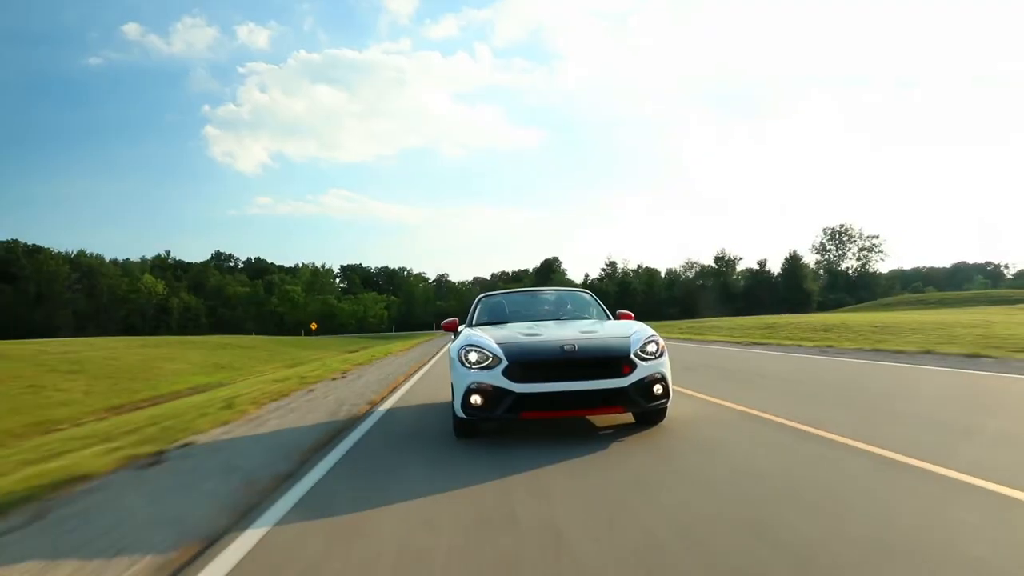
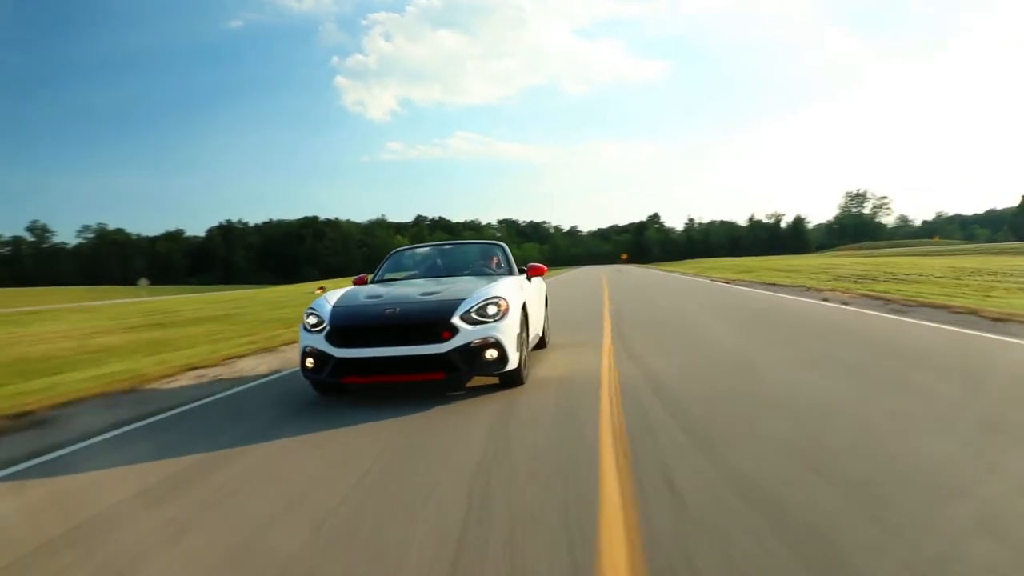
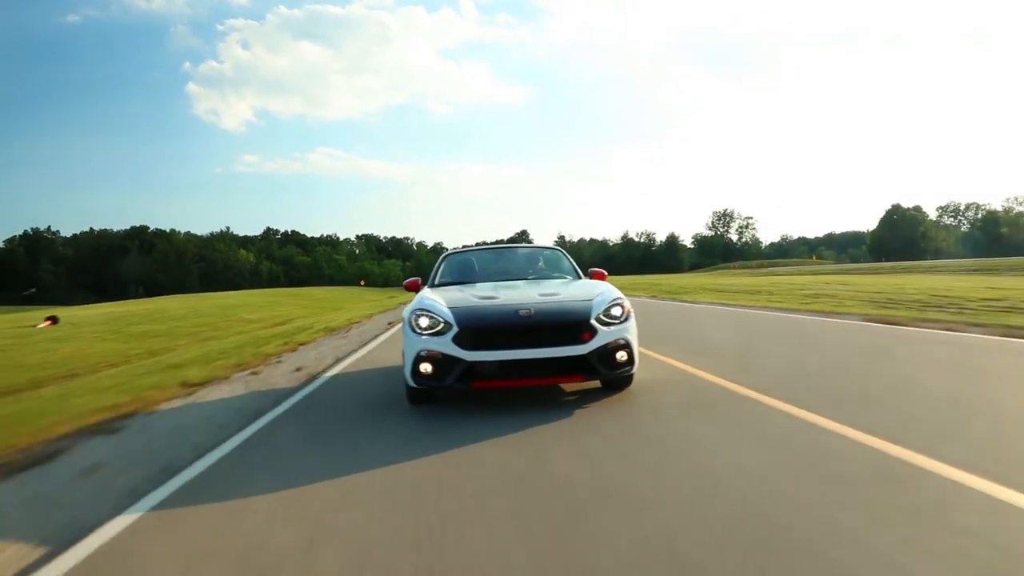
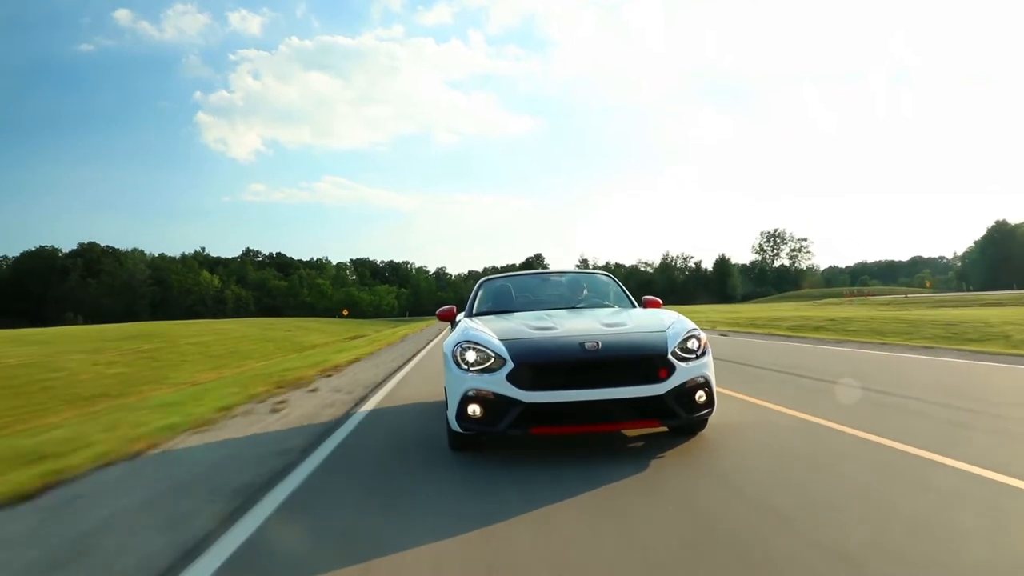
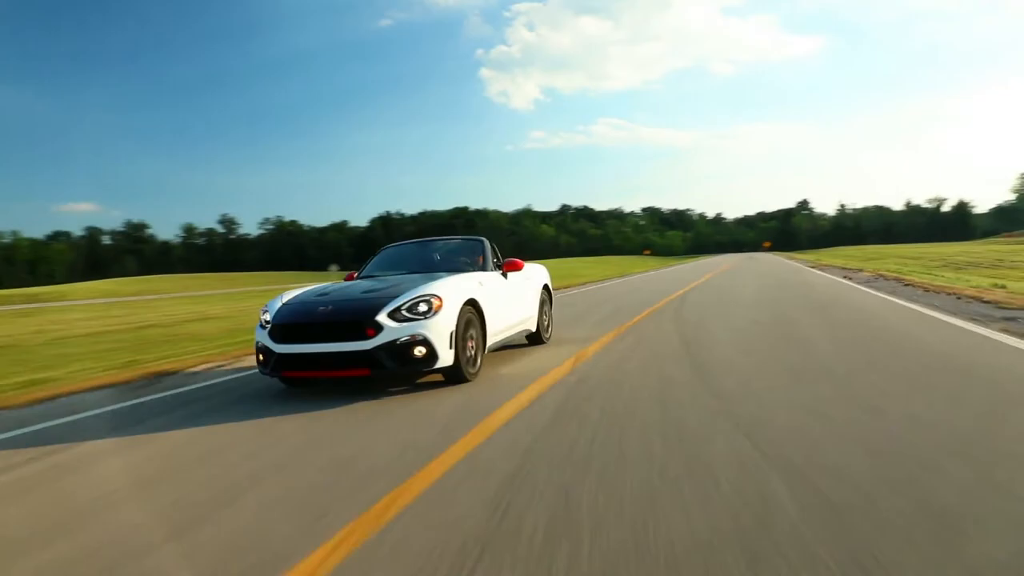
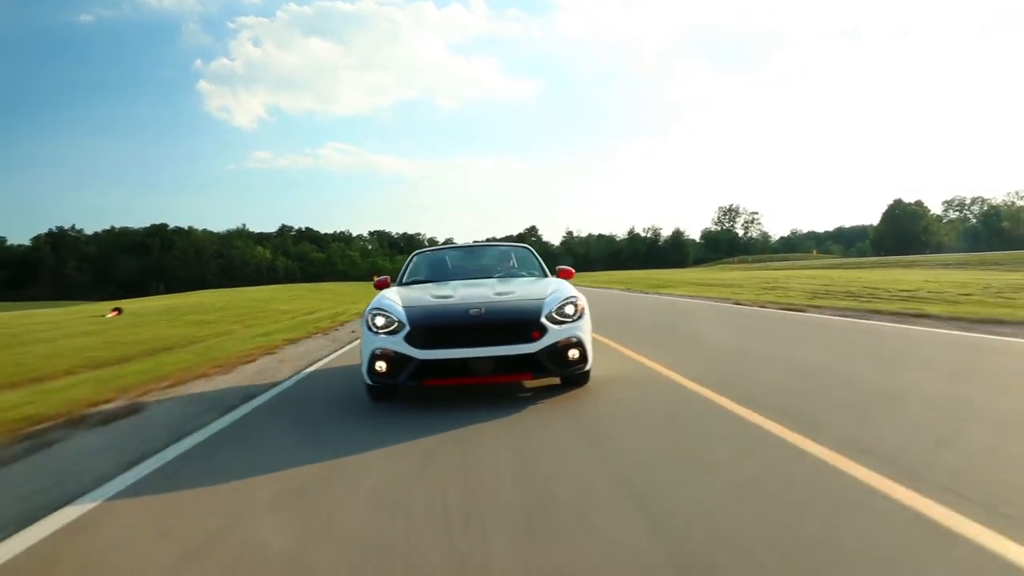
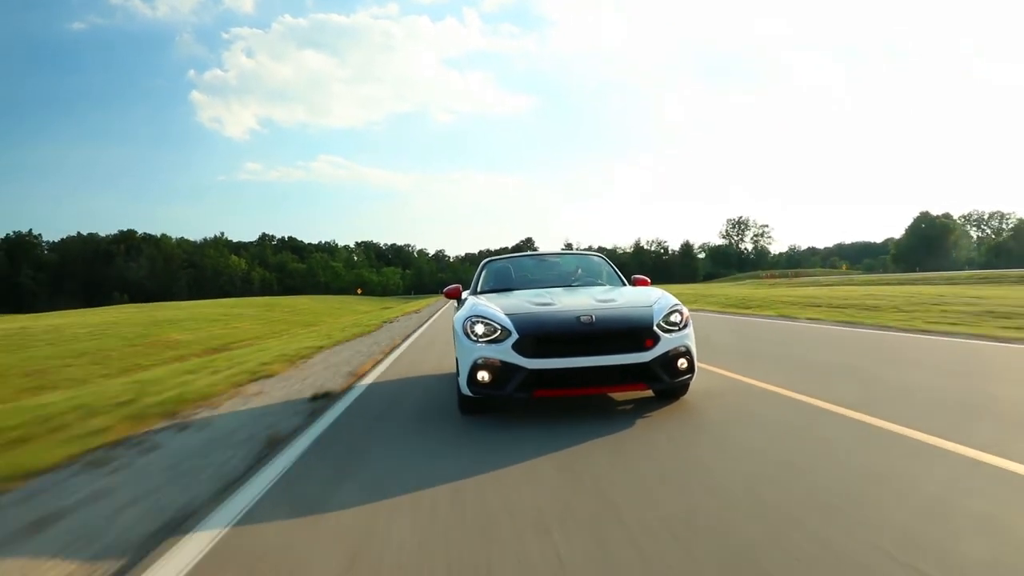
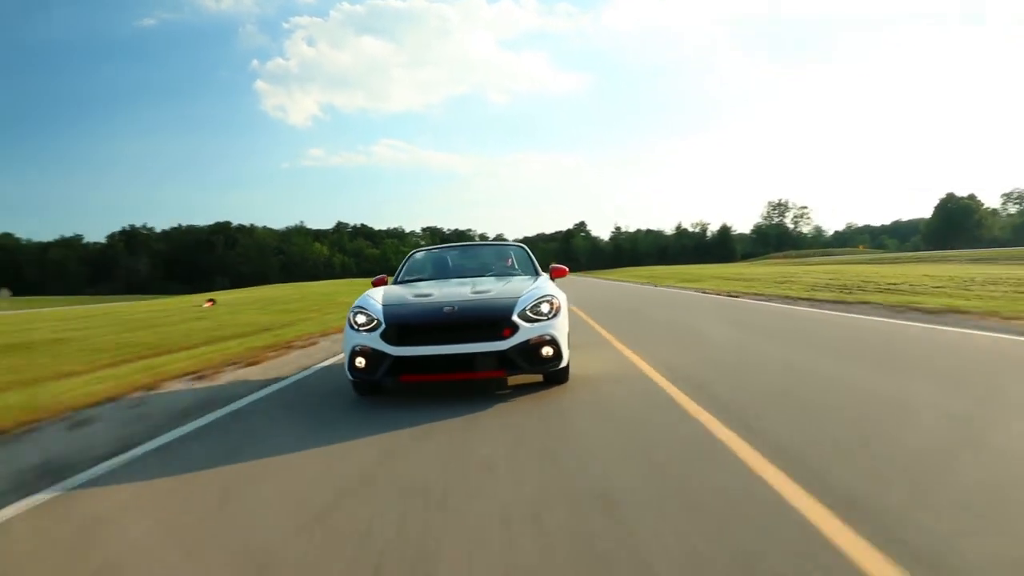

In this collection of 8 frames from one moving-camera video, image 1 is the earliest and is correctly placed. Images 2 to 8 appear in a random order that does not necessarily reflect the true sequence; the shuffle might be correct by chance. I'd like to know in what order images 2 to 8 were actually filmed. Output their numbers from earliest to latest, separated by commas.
4, 7, 3, 6, 8, 2, 5
